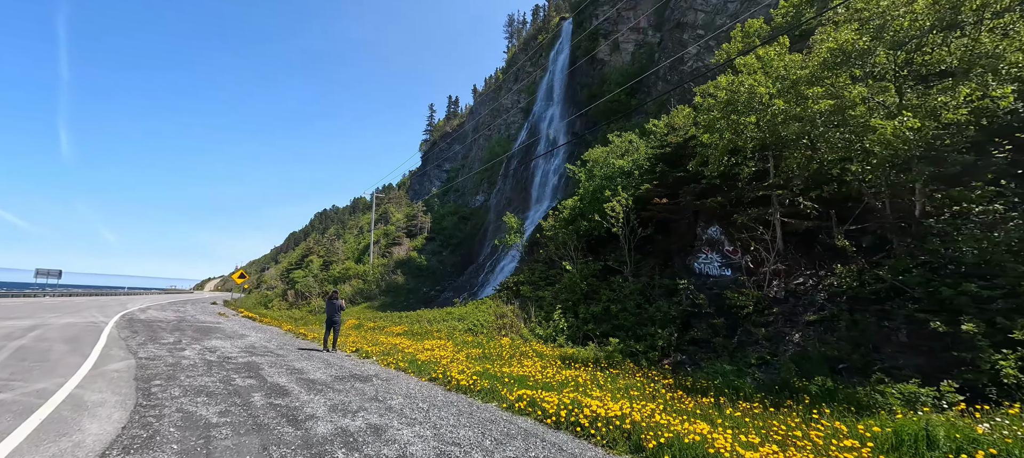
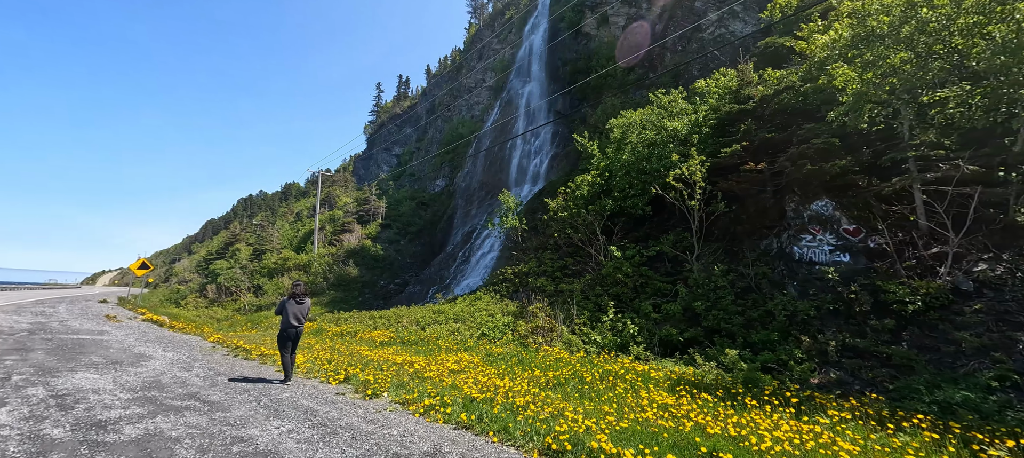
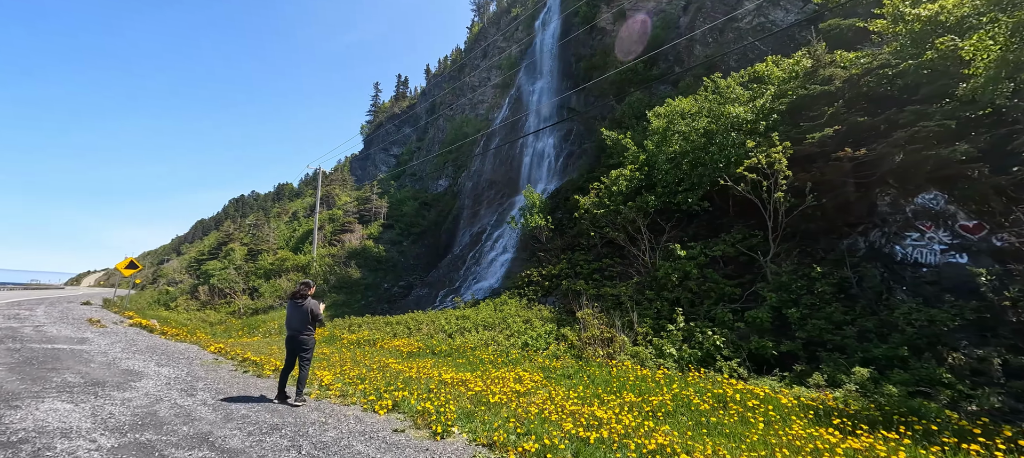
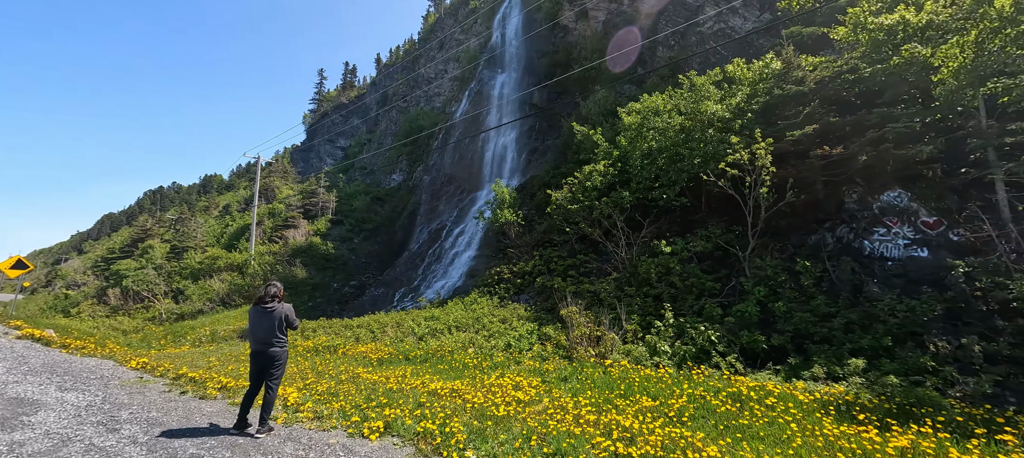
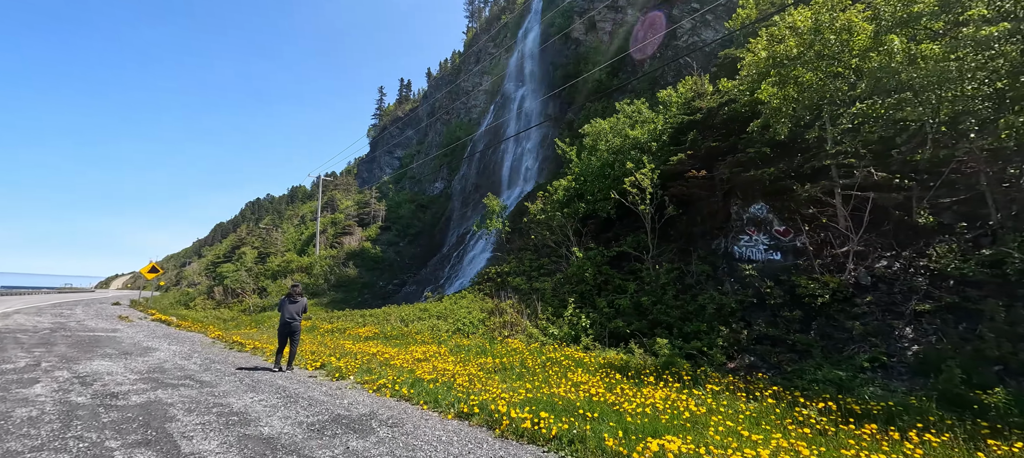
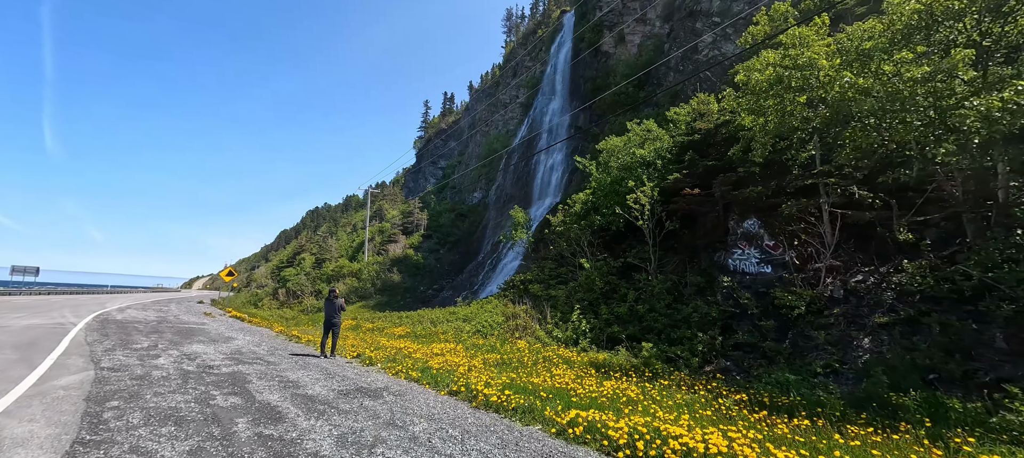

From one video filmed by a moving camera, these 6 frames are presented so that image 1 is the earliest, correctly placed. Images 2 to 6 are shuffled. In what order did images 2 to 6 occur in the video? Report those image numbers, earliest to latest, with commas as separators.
6, 5, 2, 3, 4
